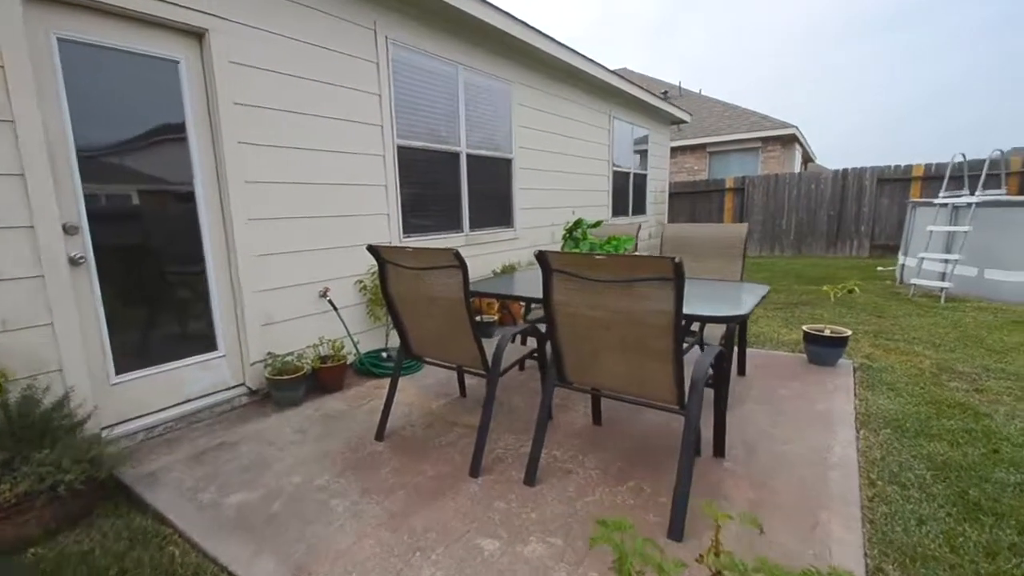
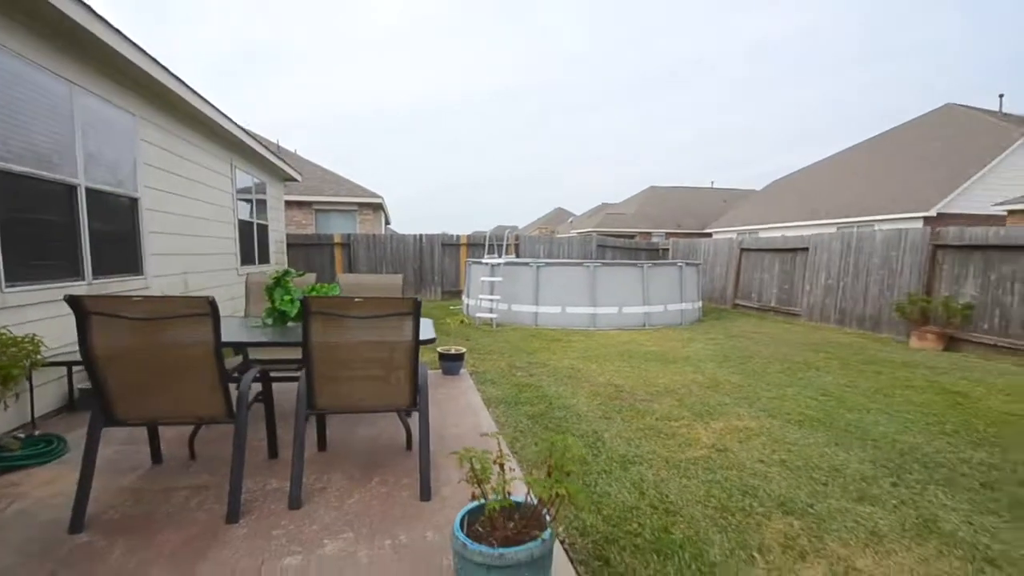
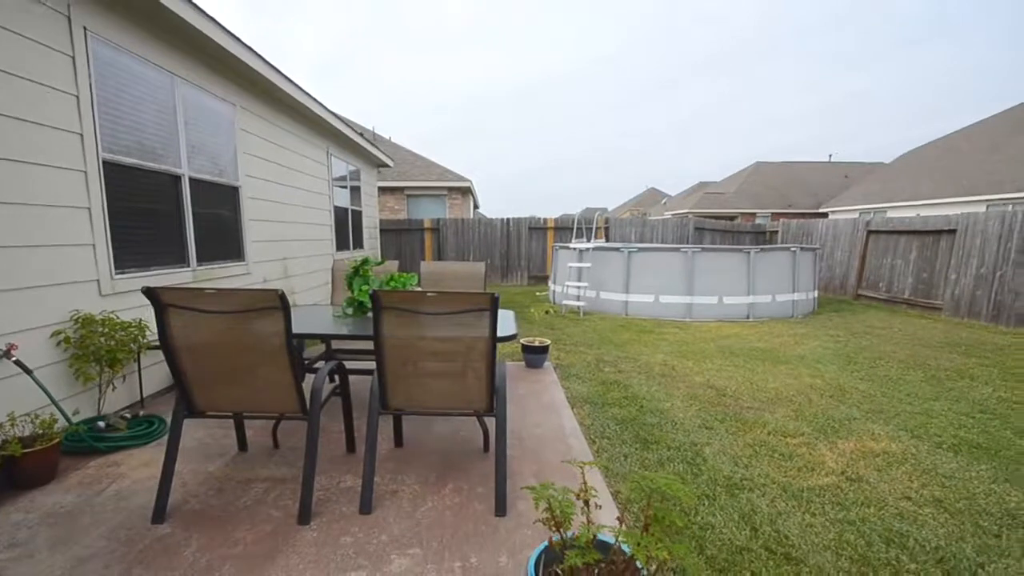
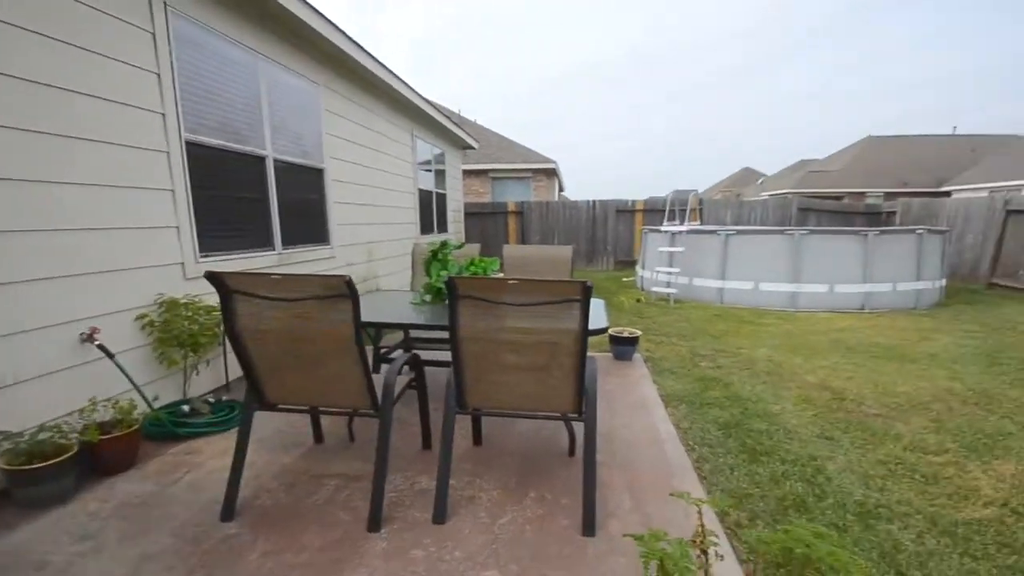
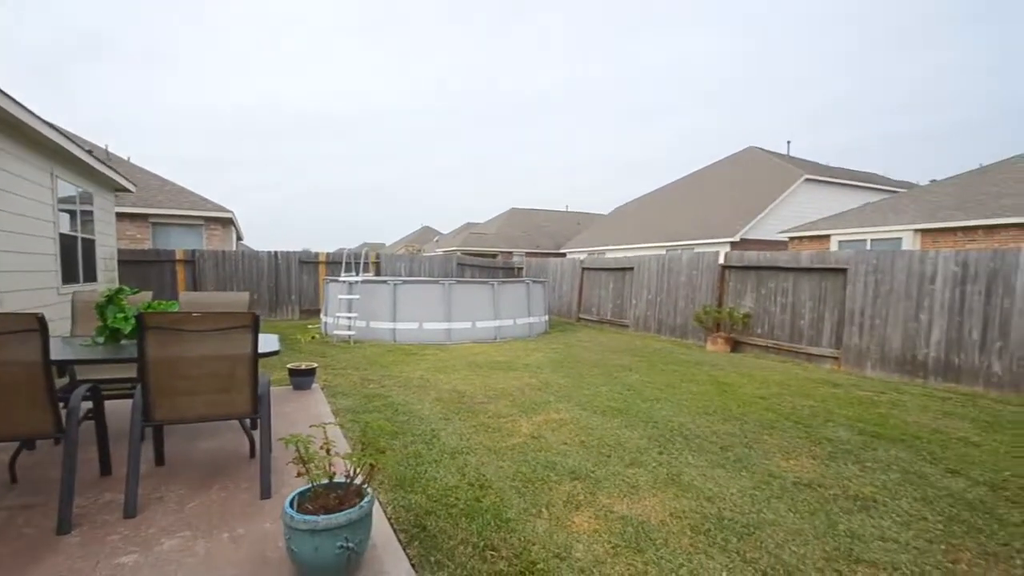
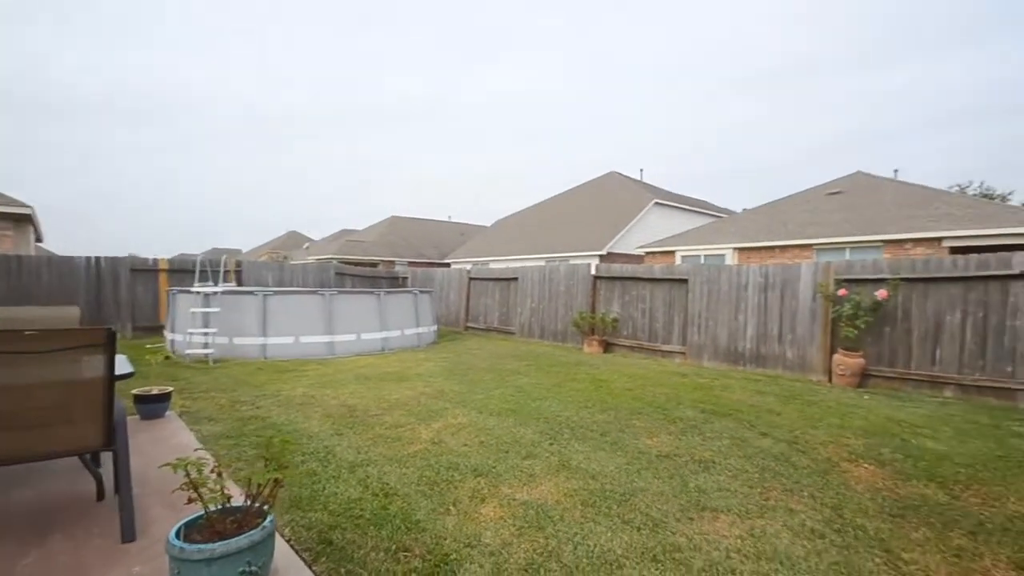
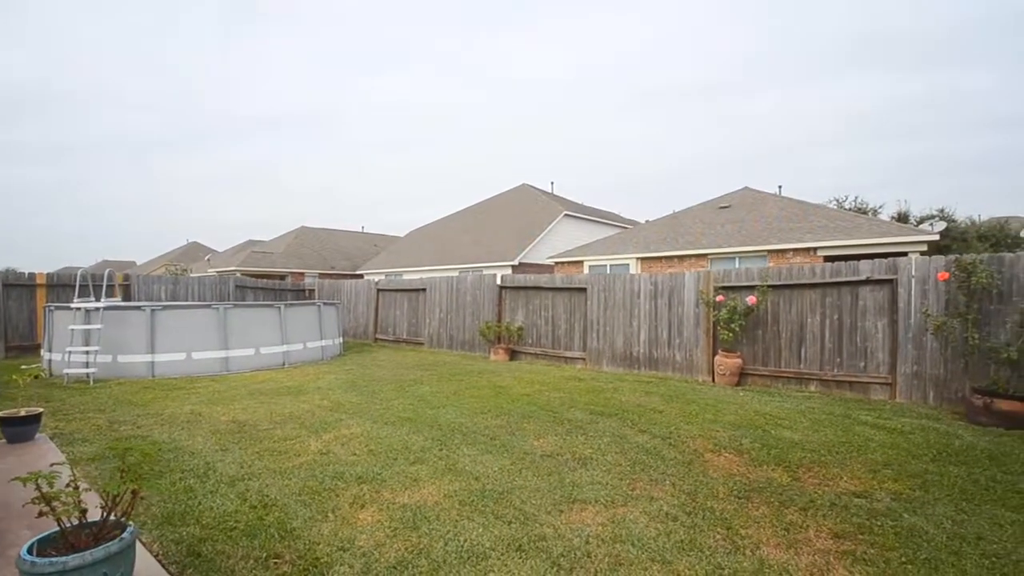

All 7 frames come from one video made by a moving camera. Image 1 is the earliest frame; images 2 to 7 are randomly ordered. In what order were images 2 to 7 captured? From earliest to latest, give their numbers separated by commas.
4, 3, 2, 5, 6, 7
